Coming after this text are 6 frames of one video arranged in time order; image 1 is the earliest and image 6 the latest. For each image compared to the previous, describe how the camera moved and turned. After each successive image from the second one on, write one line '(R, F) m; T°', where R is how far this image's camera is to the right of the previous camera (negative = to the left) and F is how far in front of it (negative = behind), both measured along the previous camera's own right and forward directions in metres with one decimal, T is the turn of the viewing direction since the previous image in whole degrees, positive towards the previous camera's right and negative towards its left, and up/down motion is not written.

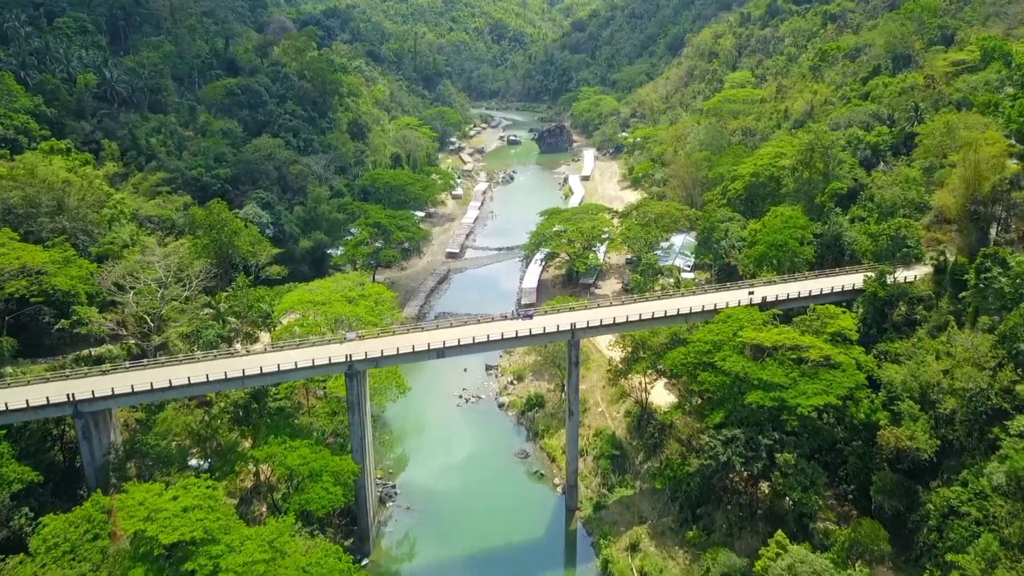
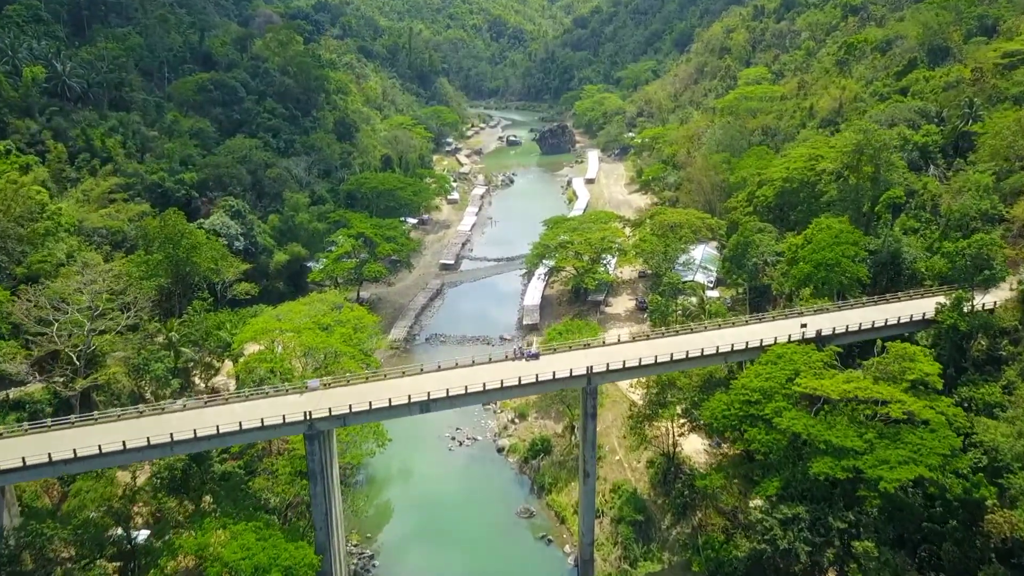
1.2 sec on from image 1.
(-0.1, +5.8) m; 0°
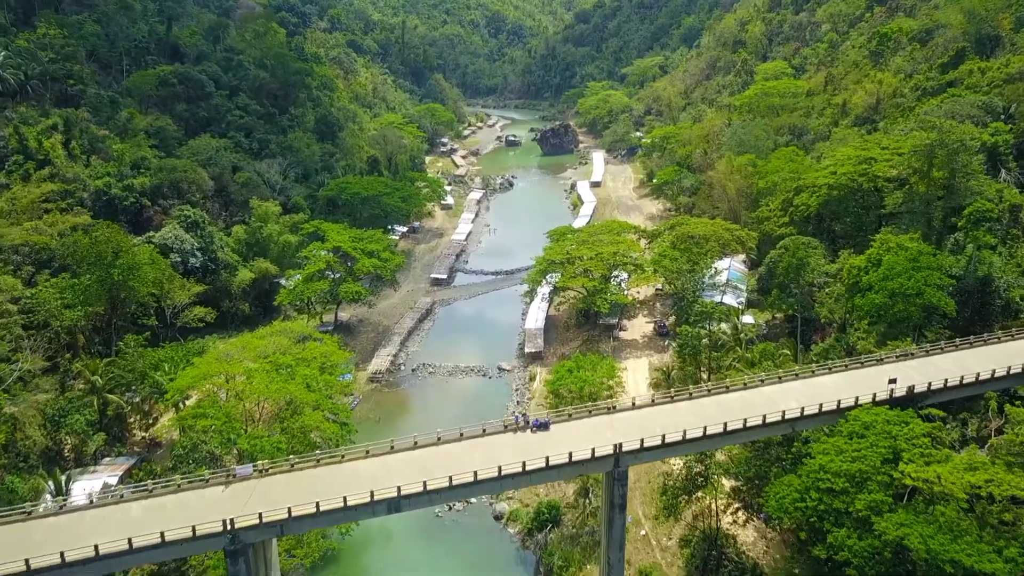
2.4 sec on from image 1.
(-0.1, +6.3) m; 0°
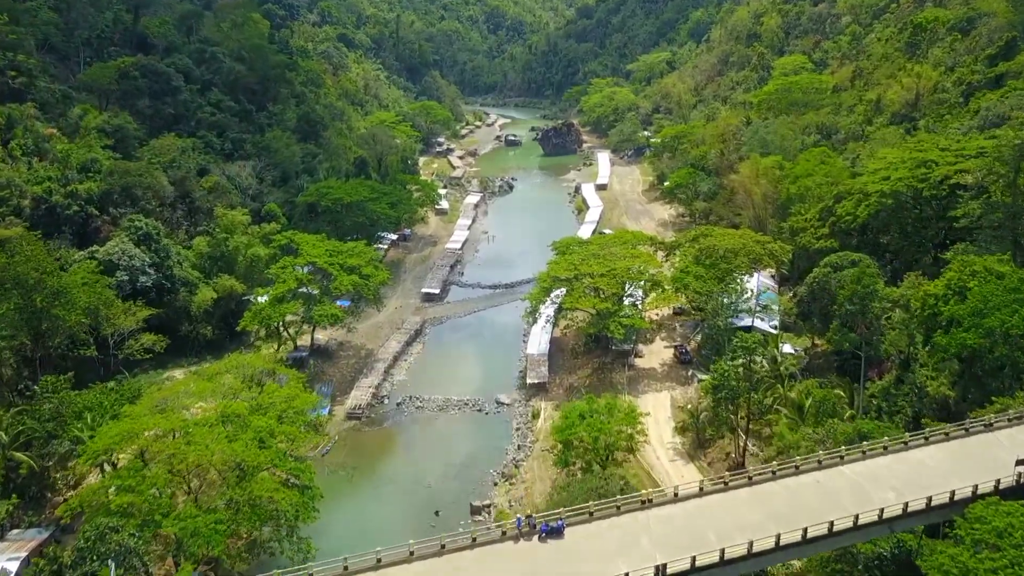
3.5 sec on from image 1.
(0.0, +5.2) m; 0°
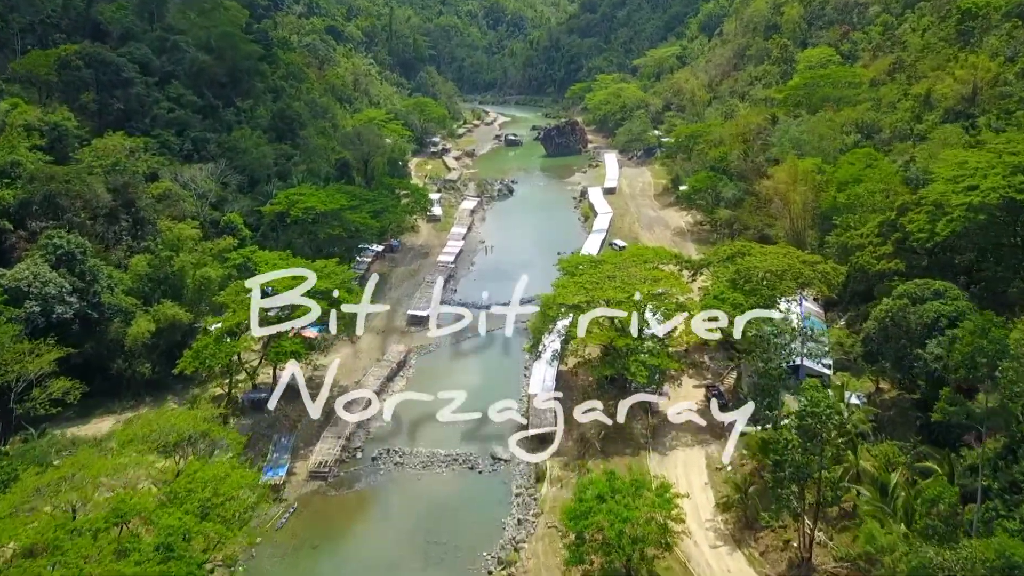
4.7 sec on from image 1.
(0.0, +6.1) m; 0°
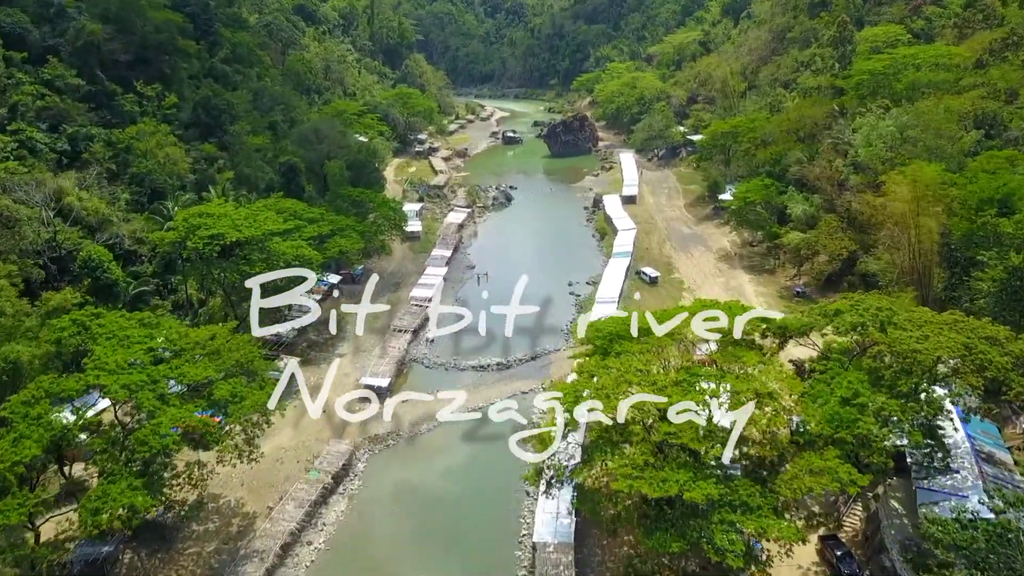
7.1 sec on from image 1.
(+0.1, +12.0) m; 0°
